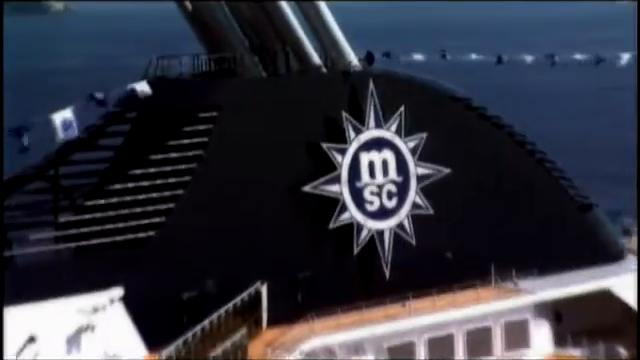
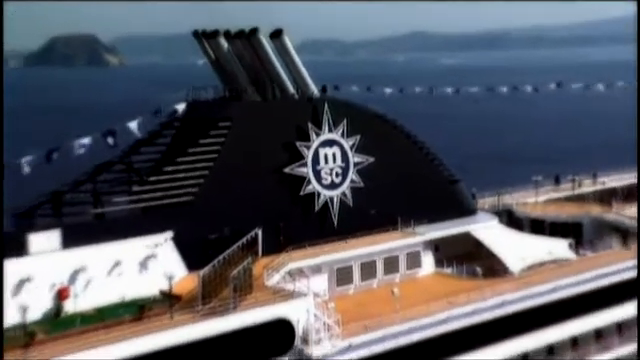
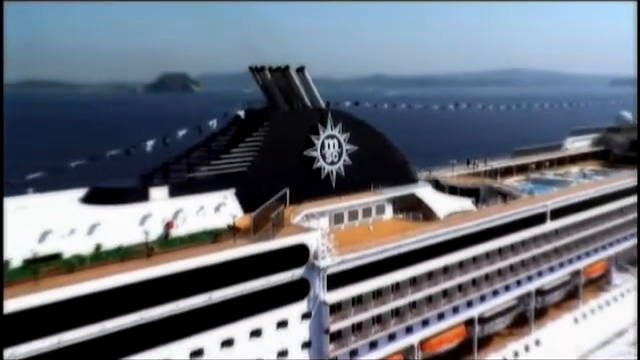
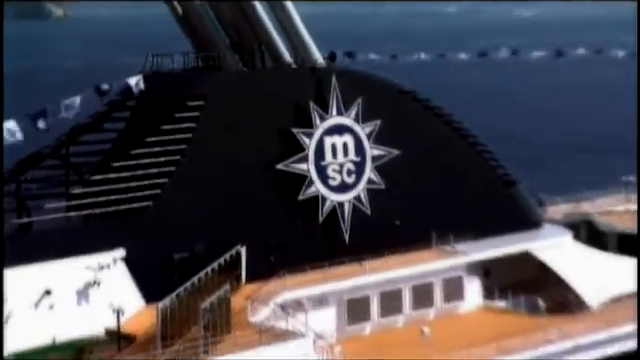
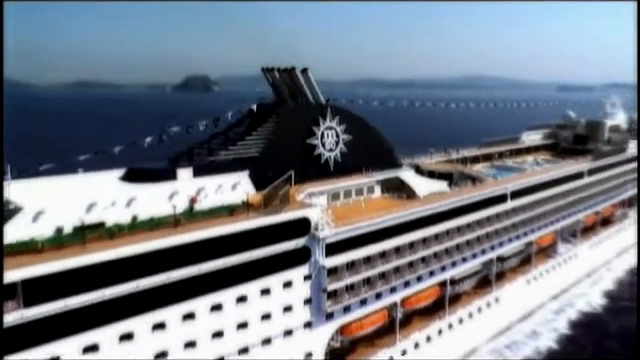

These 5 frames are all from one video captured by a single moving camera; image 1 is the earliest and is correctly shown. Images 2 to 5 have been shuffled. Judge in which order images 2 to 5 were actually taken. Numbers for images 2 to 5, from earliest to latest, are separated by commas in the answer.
4, 2, 3, 5
